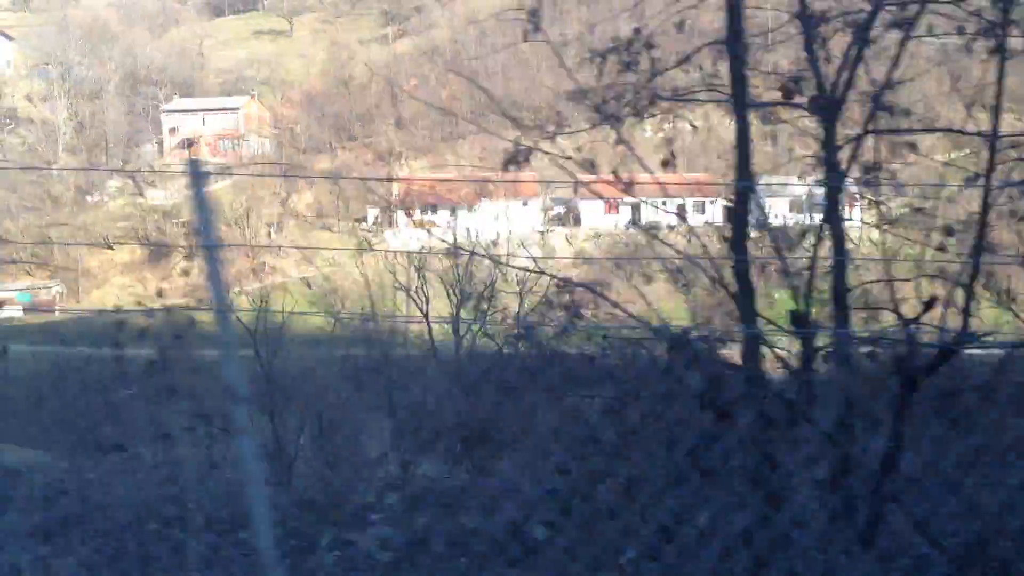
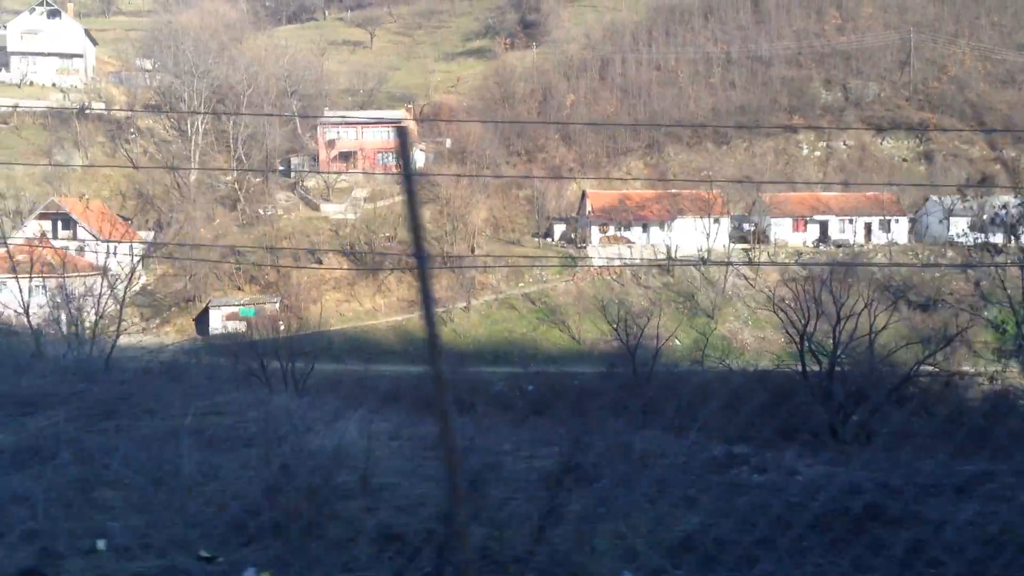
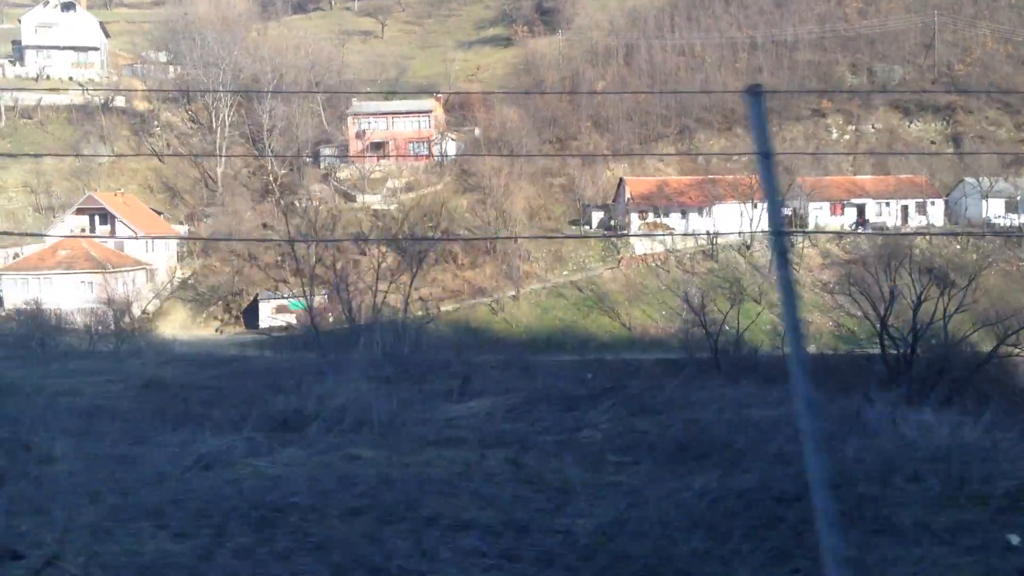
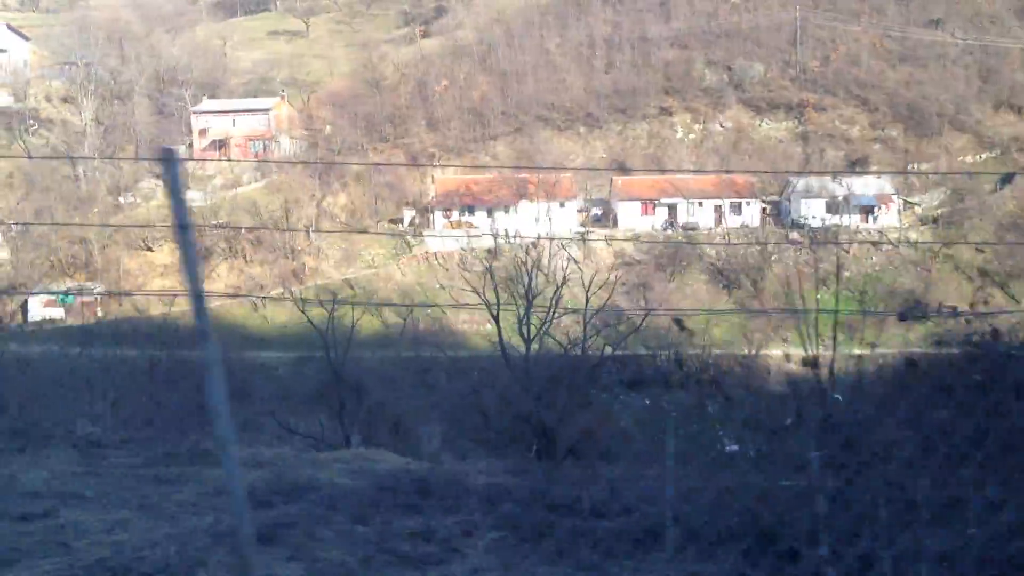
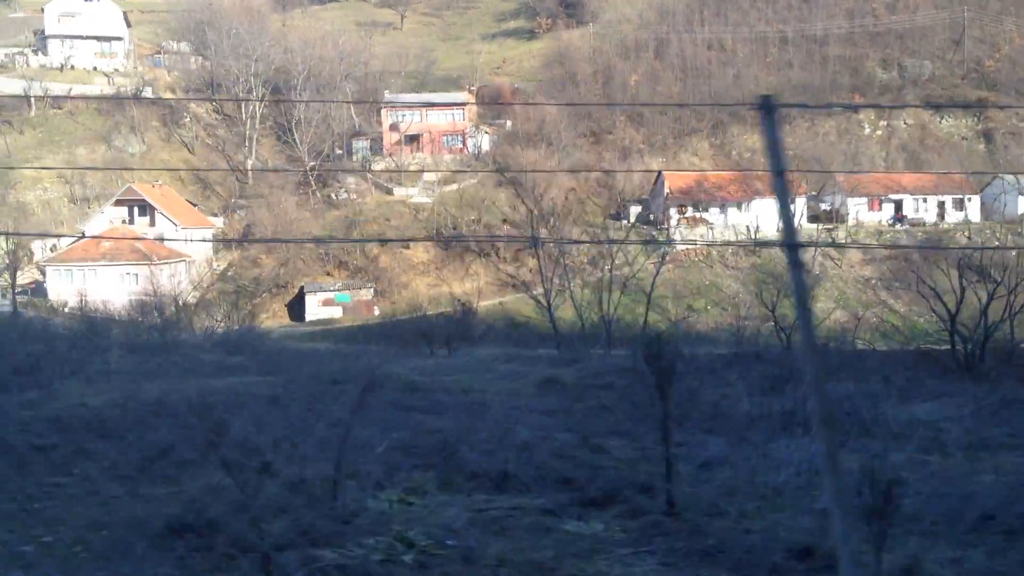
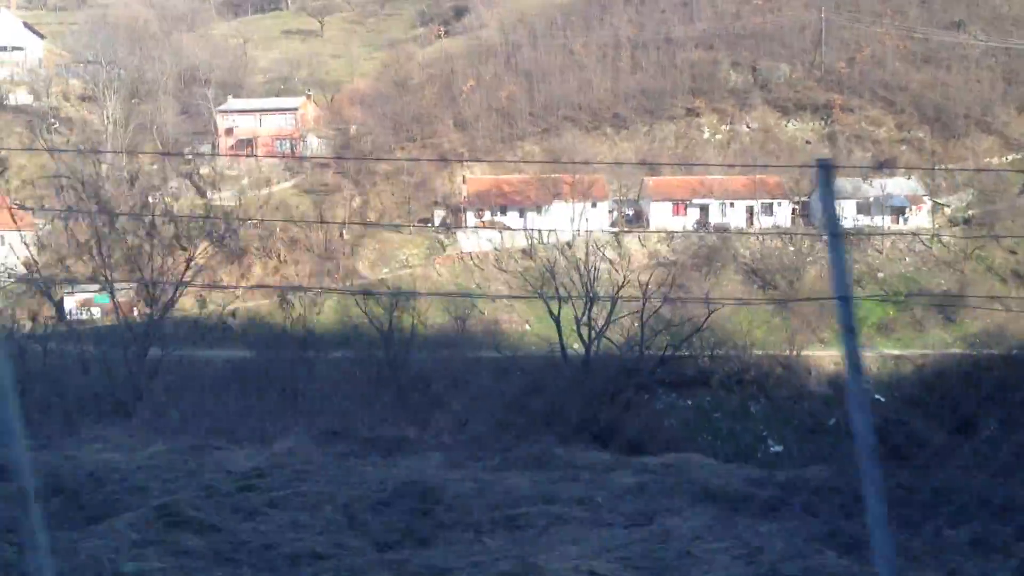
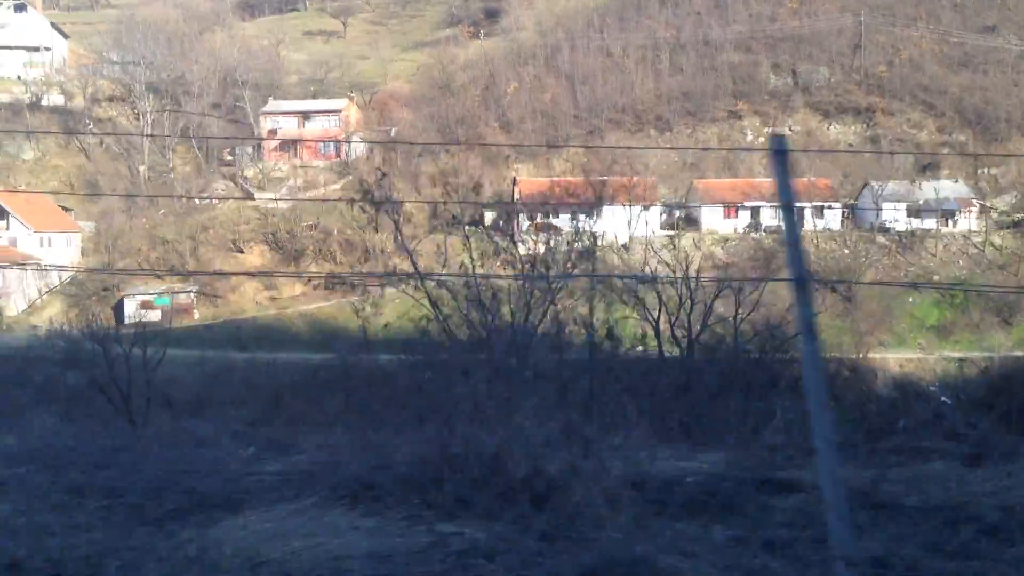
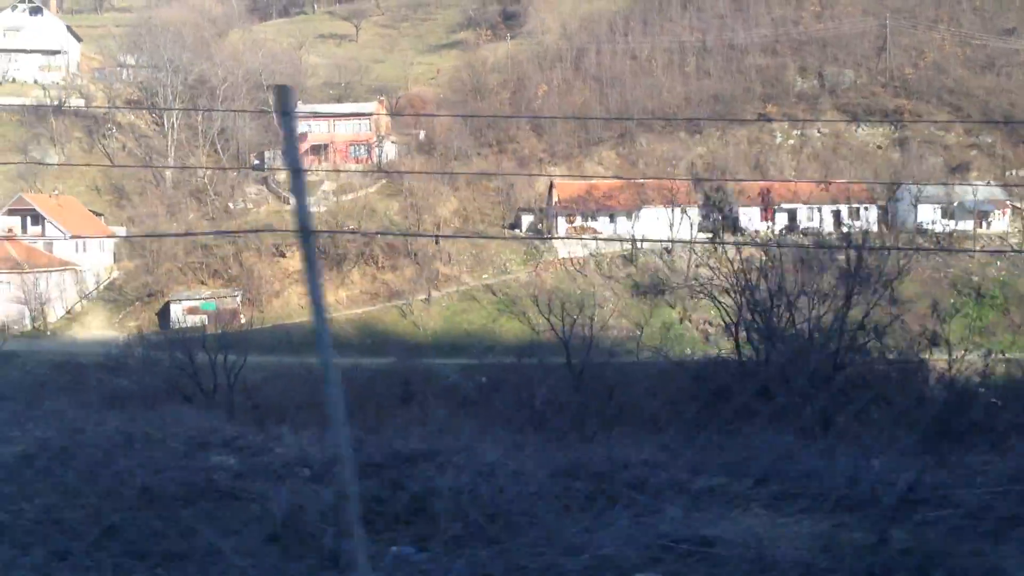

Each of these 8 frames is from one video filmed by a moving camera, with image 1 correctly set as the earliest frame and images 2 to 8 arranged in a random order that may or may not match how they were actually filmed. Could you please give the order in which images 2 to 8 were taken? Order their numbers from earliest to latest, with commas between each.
4, 6, 7, 8, 2, 3, 5
